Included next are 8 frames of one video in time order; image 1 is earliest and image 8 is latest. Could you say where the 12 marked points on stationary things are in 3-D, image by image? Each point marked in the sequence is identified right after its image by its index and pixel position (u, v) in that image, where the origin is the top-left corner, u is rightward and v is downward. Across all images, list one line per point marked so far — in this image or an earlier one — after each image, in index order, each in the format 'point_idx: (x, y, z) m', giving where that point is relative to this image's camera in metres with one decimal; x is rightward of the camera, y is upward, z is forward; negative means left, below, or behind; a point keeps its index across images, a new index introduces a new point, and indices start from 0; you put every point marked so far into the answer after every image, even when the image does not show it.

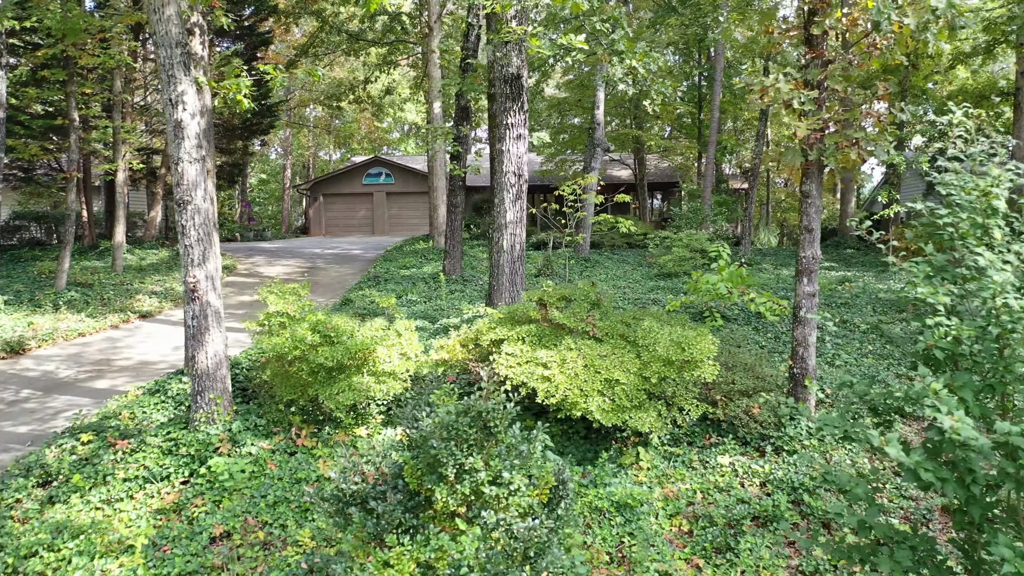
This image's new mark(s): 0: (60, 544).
0: (-5.4, -3.1, +4.5) m
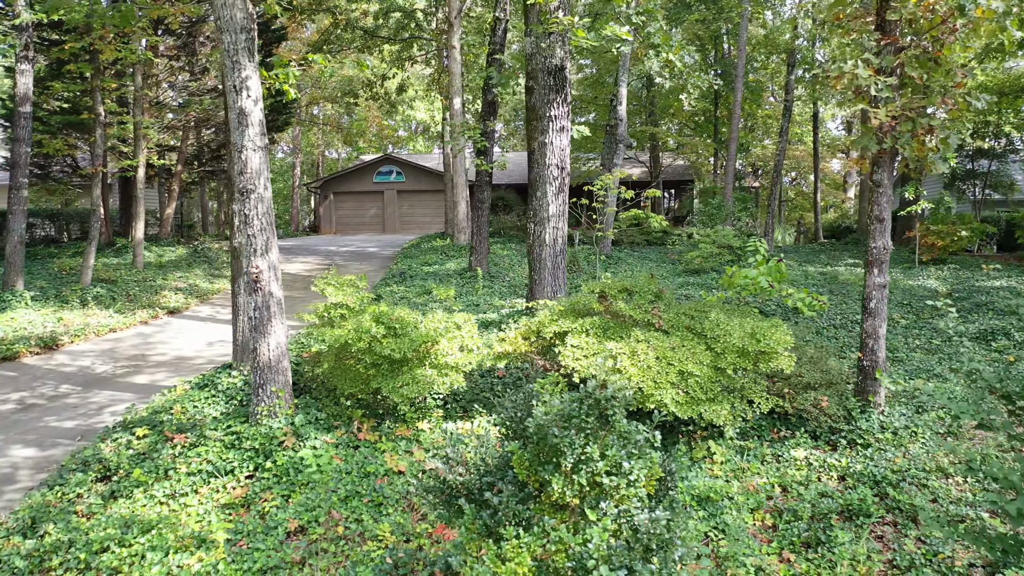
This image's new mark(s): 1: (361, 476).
0: (-4.4, -2.9, +4.4) m
1: (-2.0, -2.5, +4.9) m
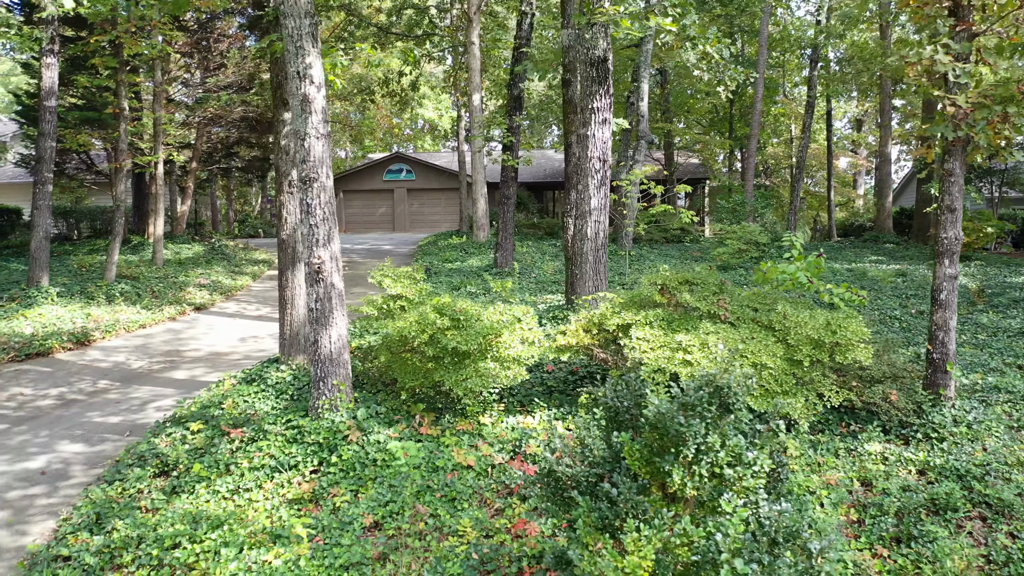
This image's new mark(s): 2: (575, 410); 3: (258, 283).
0: (-3.5, -2.8, +4.3) m
1: (-1.0, -2.3, +4.8) m
2: (+1.0, -1.8, +5.6) m
3: (-9.5, +0.2, +14.2) m
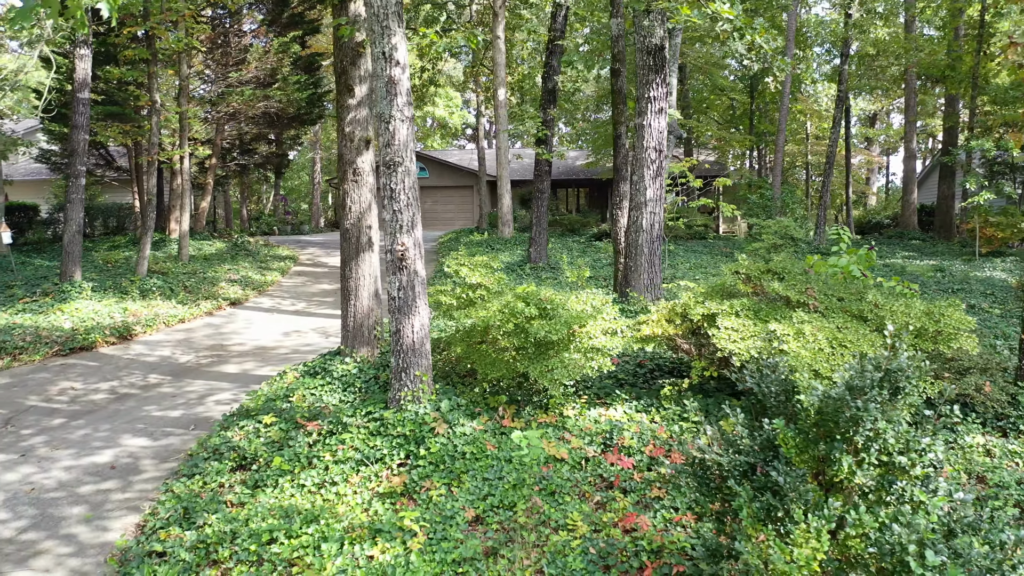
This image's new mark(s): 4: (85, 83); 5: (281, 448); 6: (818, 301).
0: (-2.3, -2.6, +4.1) m
1: (+0.1, -2.2, +4.7) m
2: (+2.1, -1.7, +5.5) m
3: (-8.3, +0.4, +14.0) m
4: (-12.4, +6.0, +11.0) m
5: (-3.1, -2.2, +5.1) m
6: (+4.3, -0.2, +5.4) m
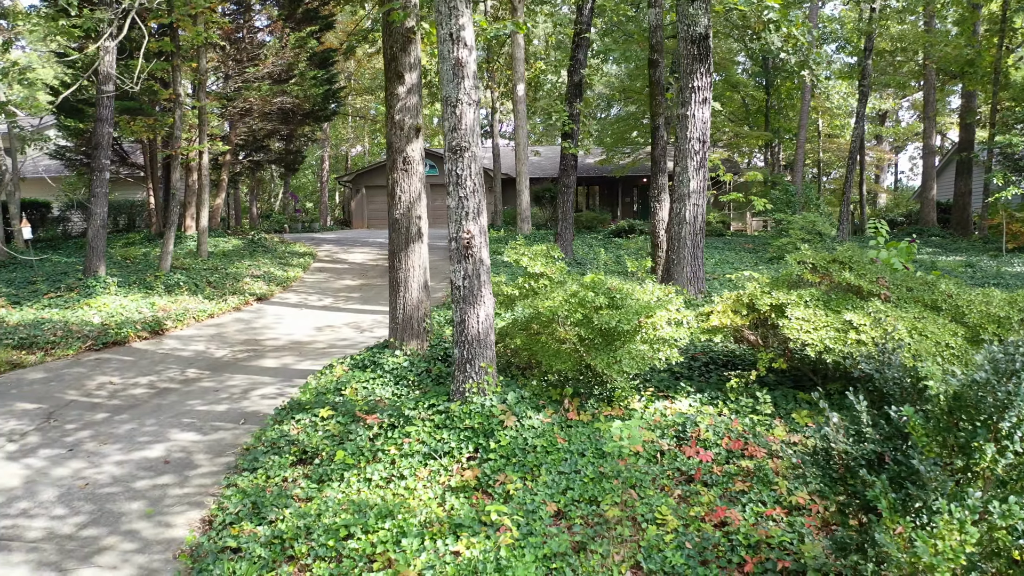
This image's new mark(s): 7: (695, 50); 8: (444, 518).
0: (-1.4, -2.5, +4.0) m
1: (+1.0, -2.0, +4.5) m
2: (+3.0, -1.5, +5.3) m
3: (-7.5, +0.5, +13.9) m
4: (-11.6, +6.1, +10.8) m
5: (-2.2, -2.0, +4.9) m
6: (+5.2, 0.0, +5.2) m
7: (+3.8, +5.0, +7.9) m
8: (-0.7, -2.5, +4.0) m
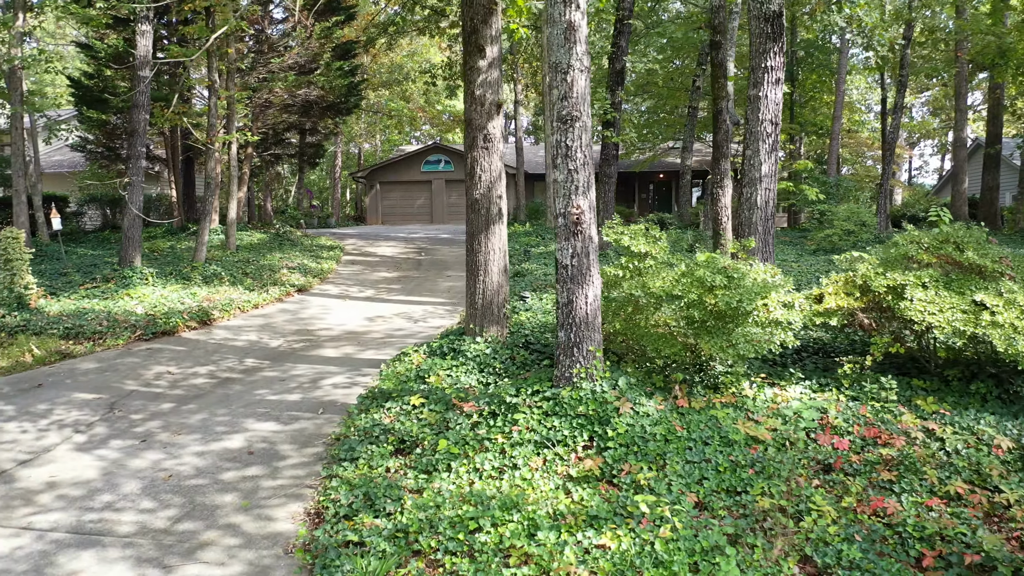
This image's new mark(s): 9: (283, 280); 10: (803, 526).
0: (-0.1, -2.2, +3.7) m
1: (+2.4, -1.8, +4.2) m
2: (+4.4, -1.3, +5.1) m
3: (-6.1, +0.8, +13.6) m
4: (-10.2, +6.3, +10.5) m
5: (-0.9, -1.8, +4.6) m
6: (+6.6, +0.2, +4.9) m
7: (+5.2, +5.2, +7.6) m
8: (+0.6, -2.2, +3.7) m
9: (-6.8, +0.2, +11.1) m
10: (+2.7, -2.2, +3.5) m
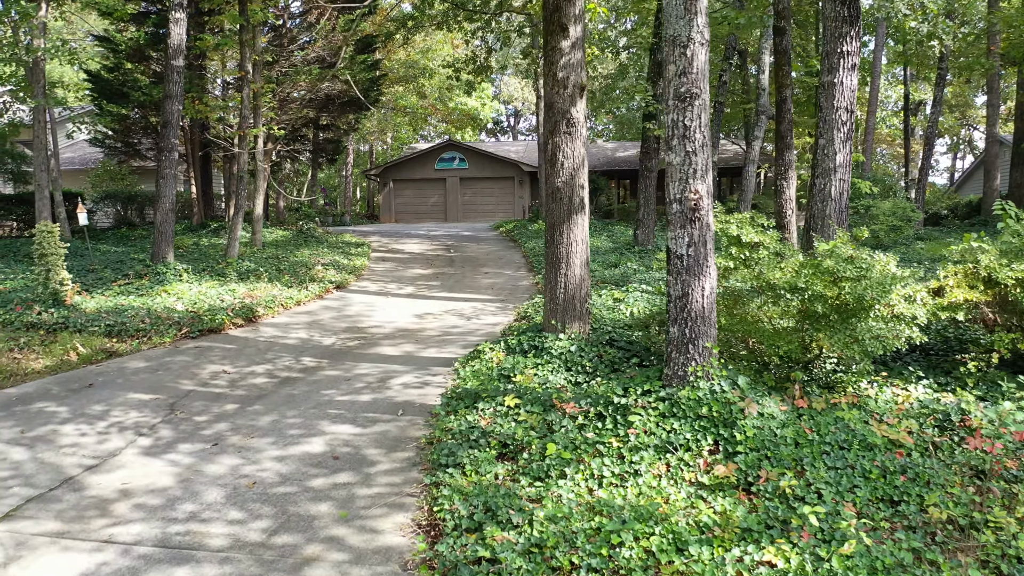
0: (+1.2, -2.1, +3.4) m
1: (+3.6, -1.7, +3.9) m
2: (+5.6, -1.2, +4.7) m
3: (-4.9, +0.8, +13.2) m
4: (-9.0, +6.4, +10.1) m
5: (+0.4, -1.7, +4.3) m
6: (+7.8, +0.3, +4.6) m
7: (+6.4, +5.3, +7.3) m
8: (+1.9, -2.1, +3.4) m
9: (-5.5, +0.3, +10.8) m
10: (+3.9, -2.1, +3.2) m
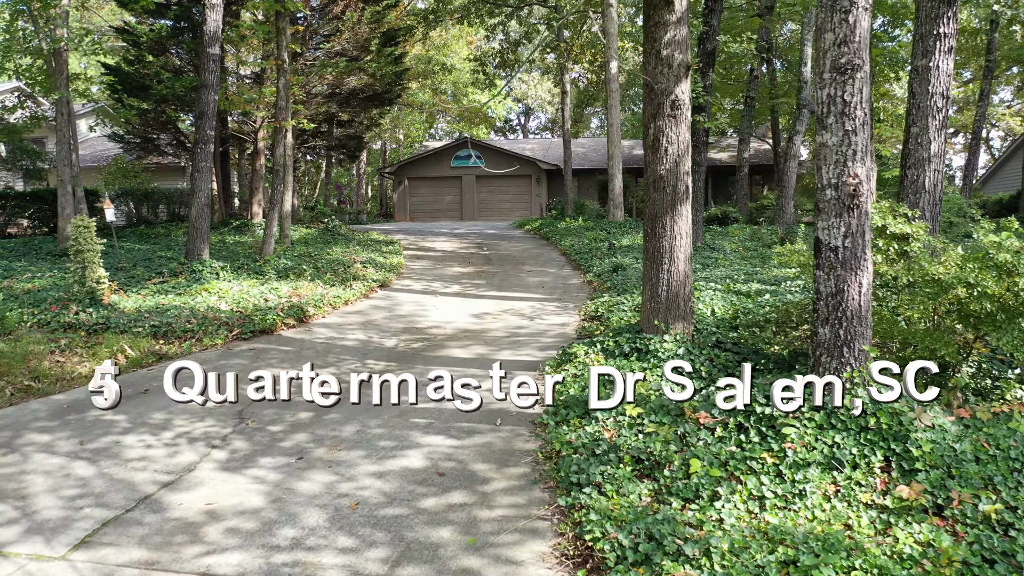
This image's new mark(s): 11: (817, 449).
0: (+2.5, -2.1, +2.9) m
1: (+5.0, -1.6, +3.4) m
2: (+7.0, -1.1, +4.3) m
3: (-3.5, +0.9, +12.7) m
4: (-7.6, +6.5, +9.7) m
5: (+1.7, -1.6, +3.8) m
6: (+9.2, +0.4, +4.2) m
7: (+7.8, +5.4, +6.8) m
8: (+3.2, -2.1, +2.9) m
9: (-4.2, +0.4, +10.3) m
10: (+5.3, -2.1, +2.7) m
11: (+2.9, -1.6, +3.7) m
